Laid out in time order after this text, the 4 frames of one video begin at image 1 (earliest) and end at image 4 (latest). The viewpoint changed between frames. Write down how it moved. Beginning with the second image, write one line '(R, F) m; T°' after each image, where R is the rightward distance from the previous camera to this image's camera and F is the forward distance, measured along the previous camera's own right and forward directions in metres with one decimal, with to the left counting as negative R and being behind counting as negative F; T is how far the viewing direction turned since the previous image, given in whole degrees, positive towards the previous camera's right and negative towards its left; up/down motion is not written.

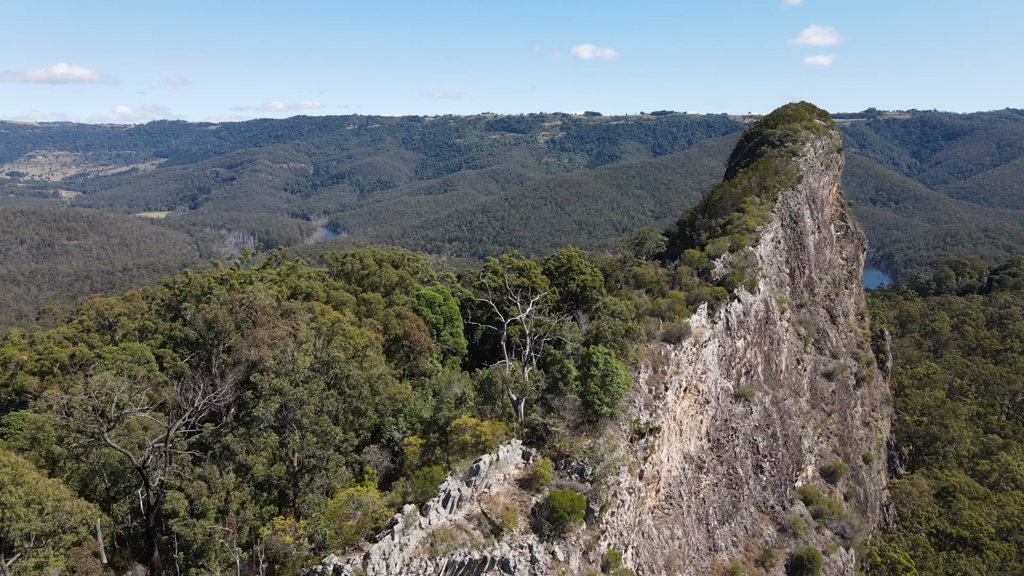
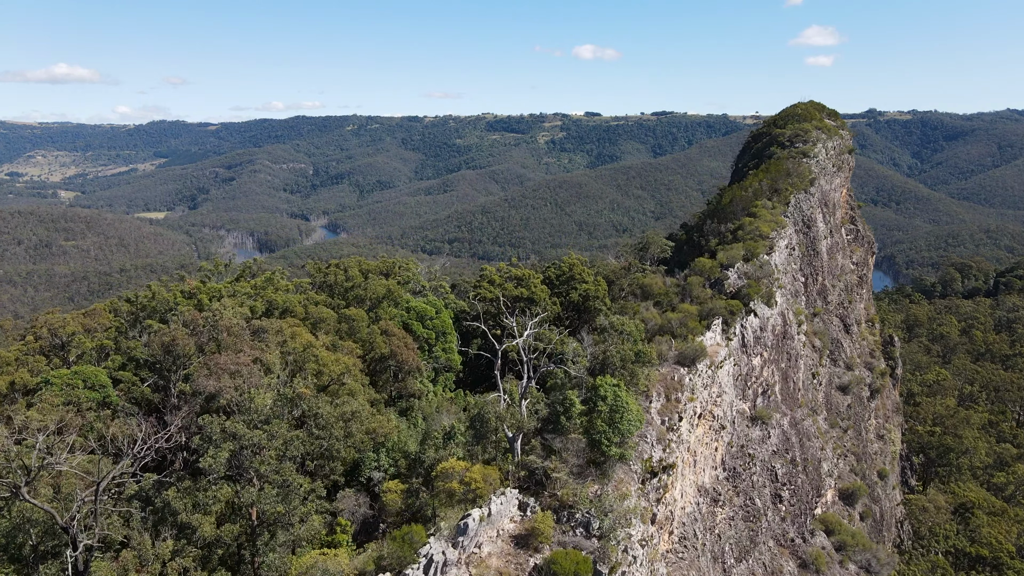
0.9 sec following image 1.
(+0.1, +2.3) m; 0°
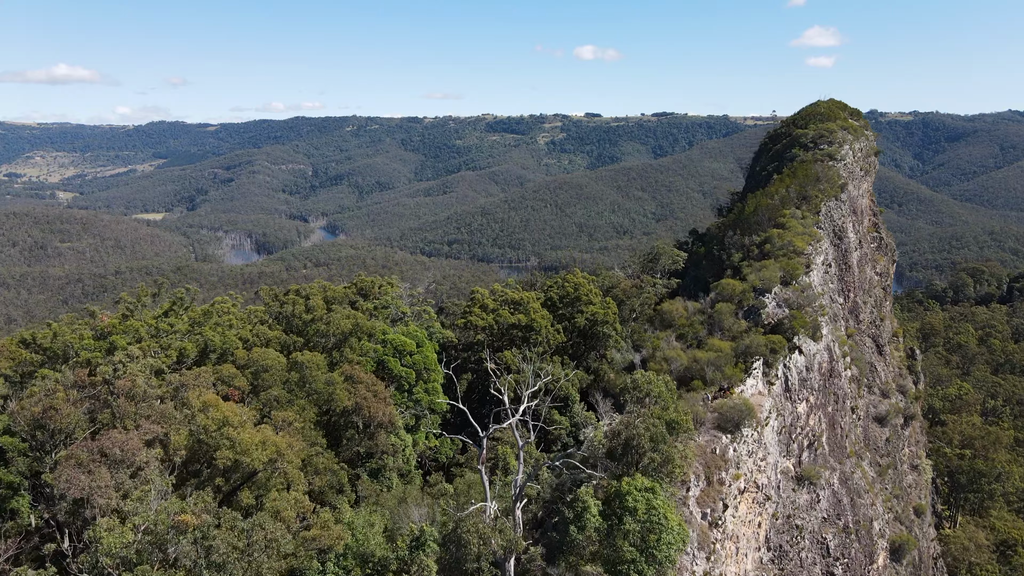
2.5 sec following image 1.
(+0.1, +4.7) m; 0°
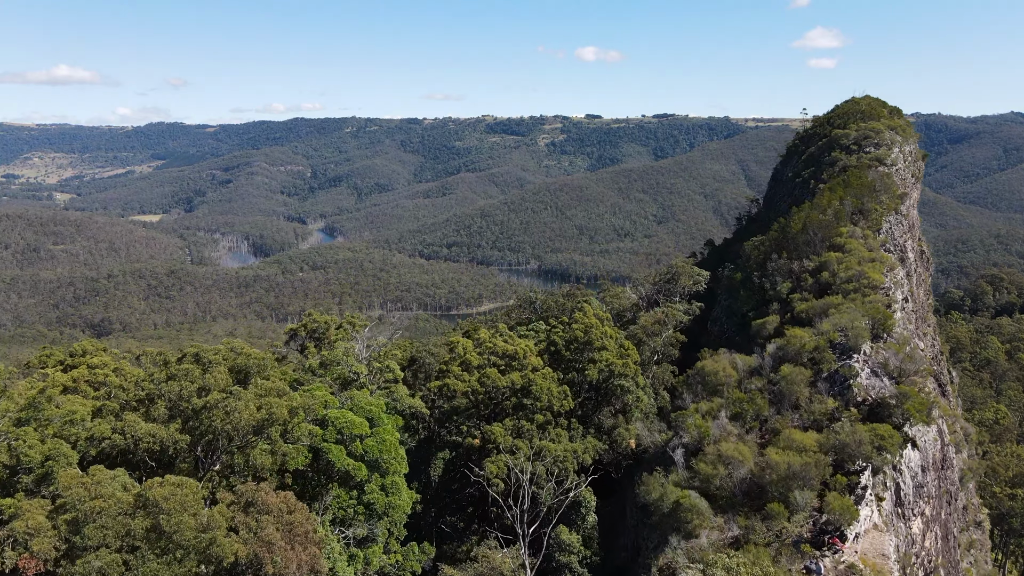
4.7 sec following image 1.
(+0.2, +7.0) m; 0°
